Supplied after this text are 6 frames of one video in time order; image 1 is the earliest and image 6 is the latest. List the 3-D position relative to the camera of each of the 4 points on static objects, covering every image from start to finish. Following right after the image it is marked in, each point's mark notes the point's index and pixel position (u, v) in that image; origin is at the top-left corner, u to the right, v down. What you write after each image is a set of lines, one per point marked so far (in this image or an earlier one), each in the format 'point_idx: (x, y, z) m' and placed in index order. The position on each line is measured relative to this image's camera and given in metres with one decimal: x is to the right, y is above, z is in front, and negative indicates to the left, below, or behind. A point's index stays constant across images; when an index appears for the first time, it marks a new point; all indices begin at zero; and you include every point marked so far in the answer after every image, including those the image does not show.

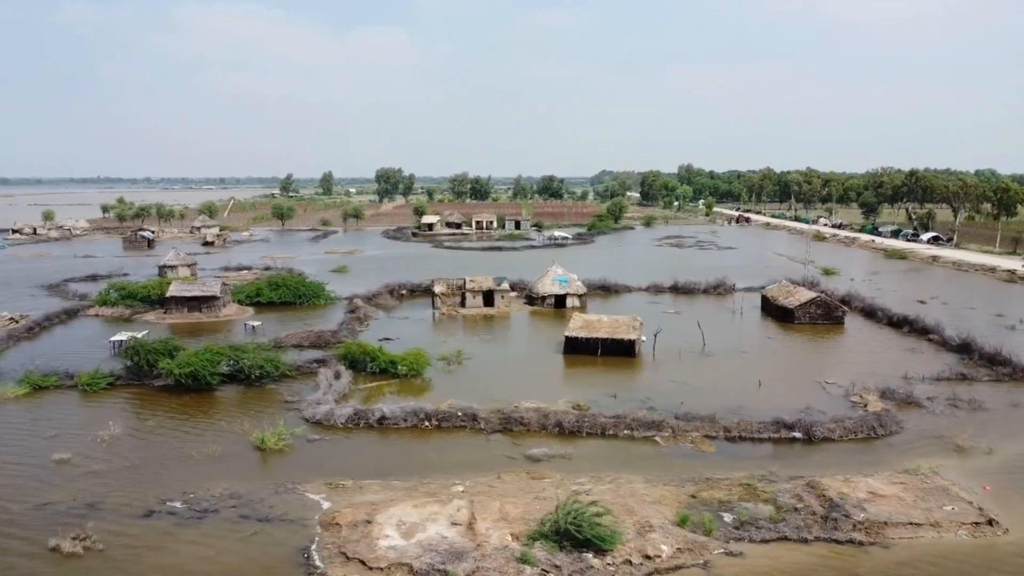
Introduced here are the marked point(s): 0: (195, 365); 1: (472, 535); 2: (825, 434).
0: (-7.2, -1.8, +18.1) m
1: (-0.5, -3.2, +10.3) m
2: (+5.9, -2.7, +14.8) m
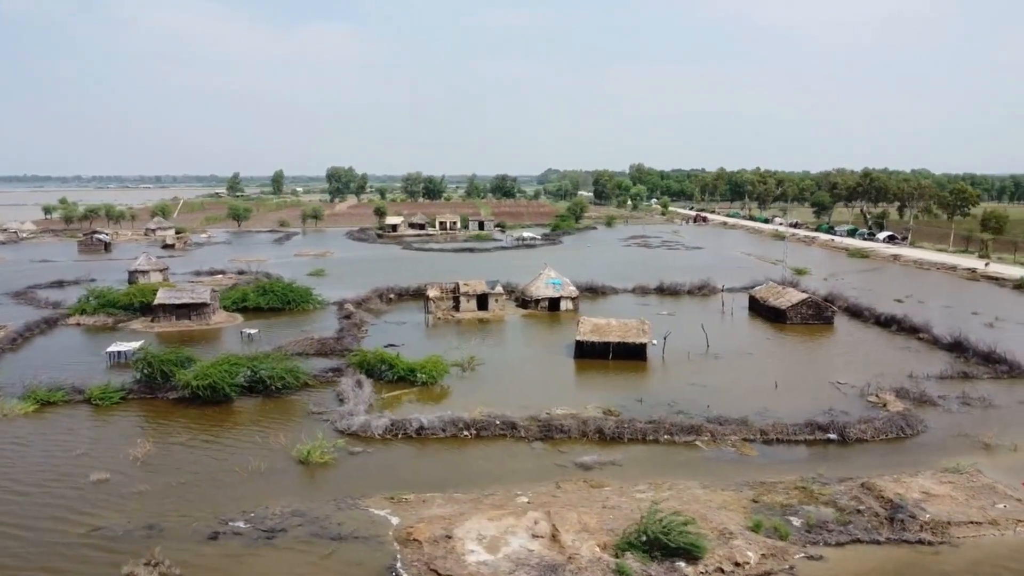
0: (-6.6, -2.0, +17.6) m
1: (+0.6, -3.4, +10.3) m
2: (+6.7, -2.8, +15.2) m
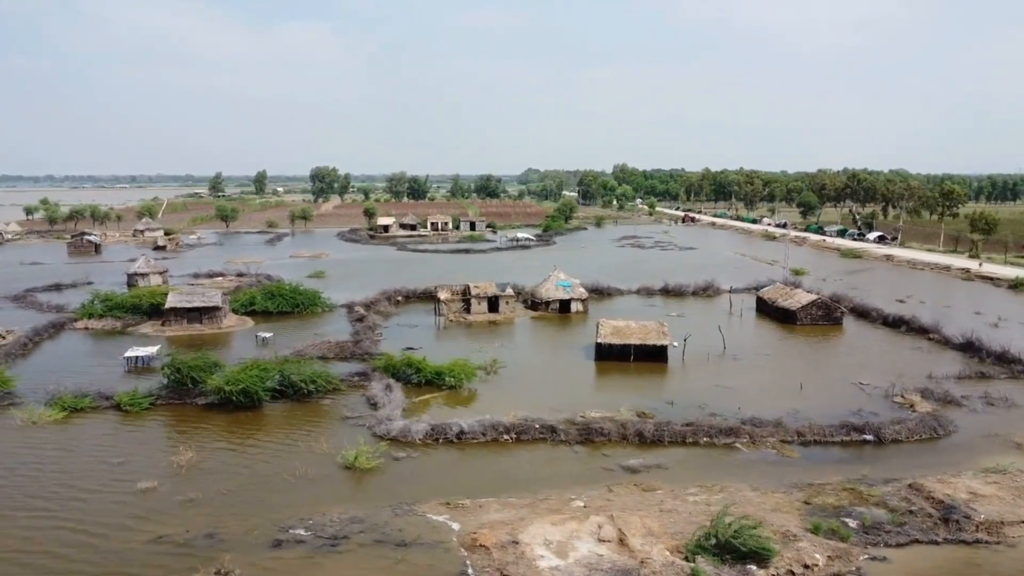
0: (-5.9, -2.1, +17.5) m
1: (+1.6, -3.5, +10.4) m
2: (+7.5, -2.9, +15.4) m
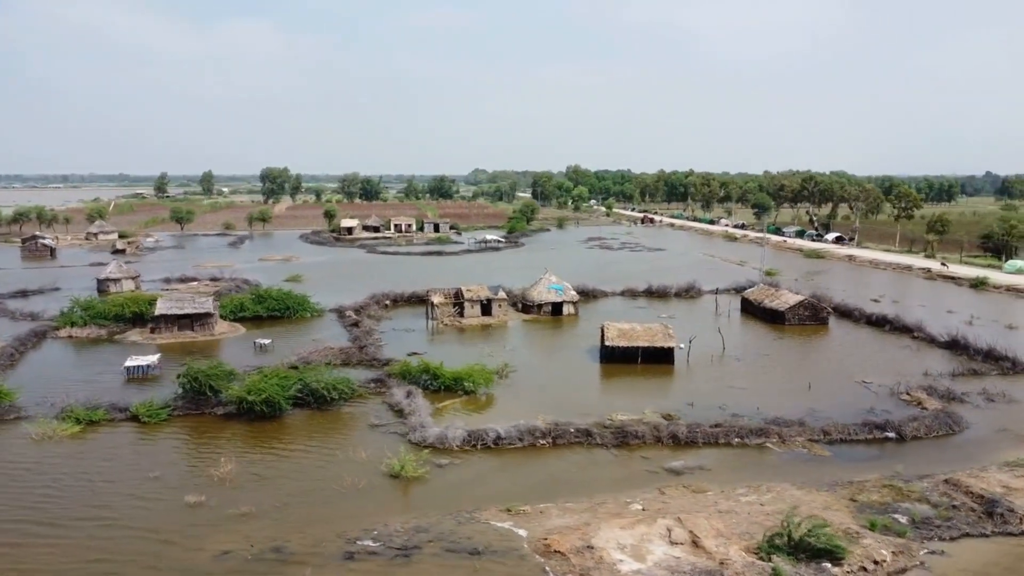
0: (-5.3, -2.2, +17.2) m
1: (+2.6, -3.6, +10.6) m
2: (+8.2, -3.0, +16.0) m
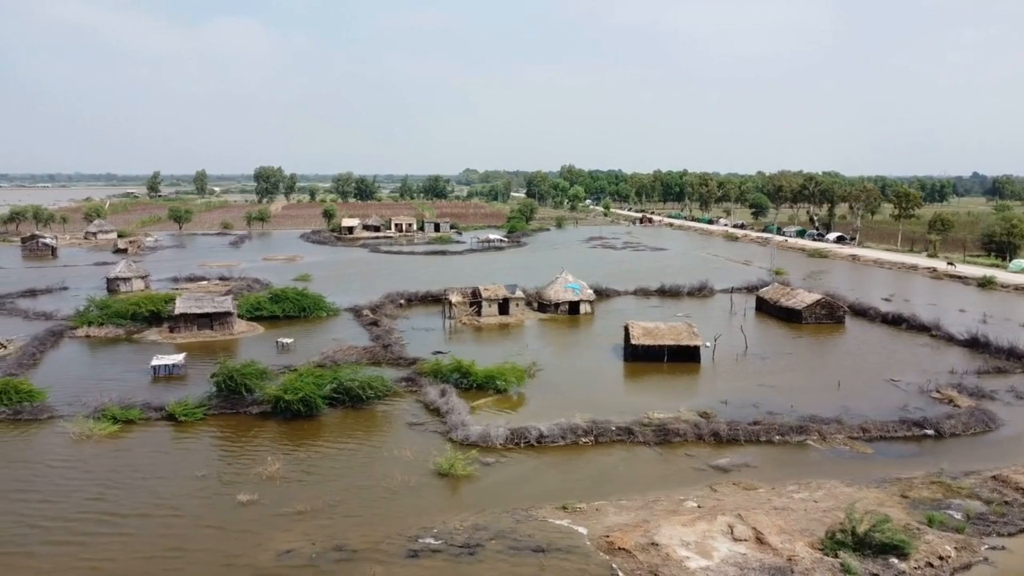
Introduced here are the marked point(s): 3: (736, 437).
0: (-4.5, -2.2, +17.1) m
1: (+3.5, -3.5, +10.6) m
2: (+9.0, -2.9, +16.1) m
3: (+4.4, -3.0, +15.6) m
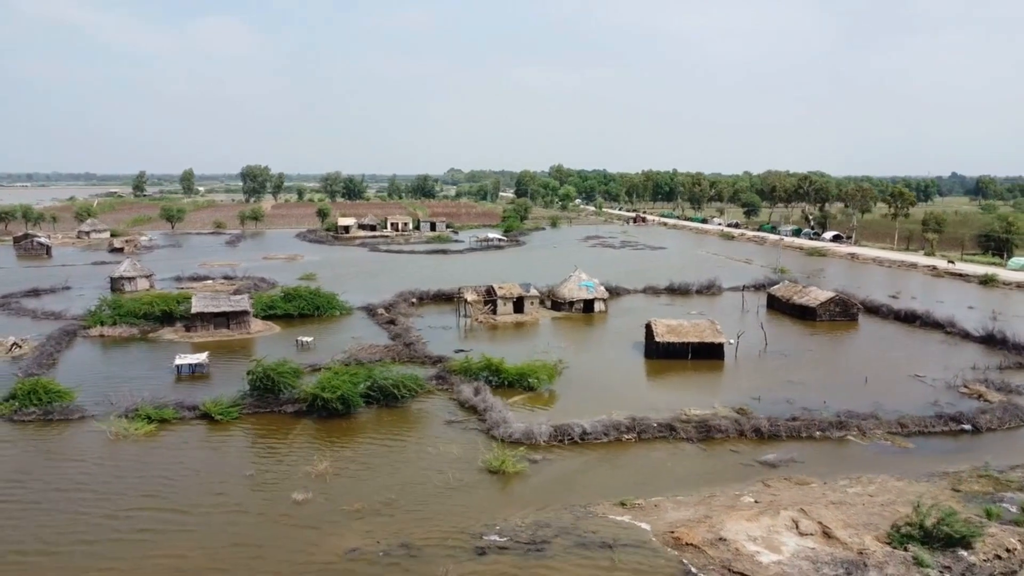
0: (-3.7, -2.2, +17.0) m
1: (+4.5, -3.5, +10.7) m
2: (+9.8, -2.8, +16.3) m
3: (+5.3, -2.9, +15.7) m
